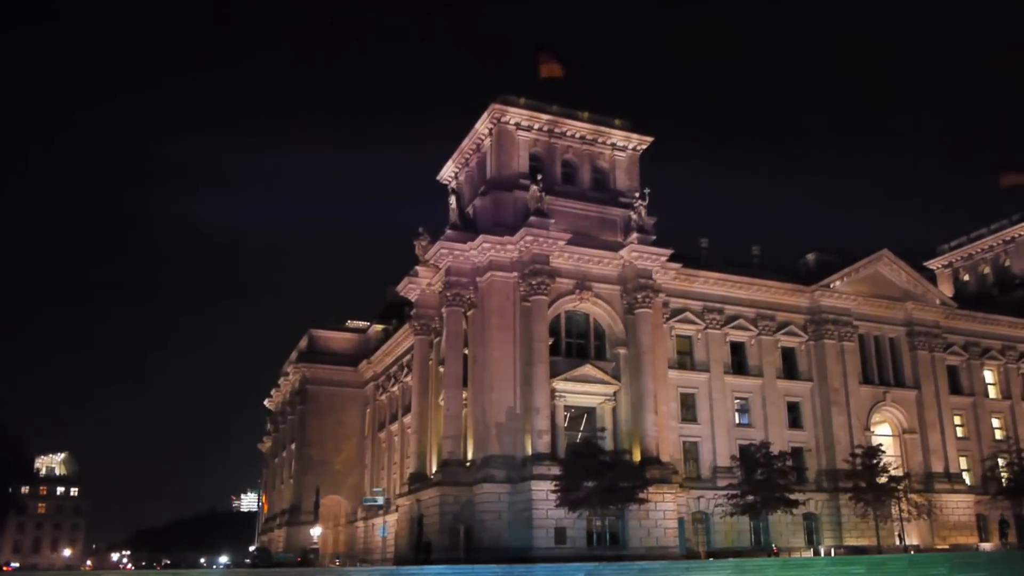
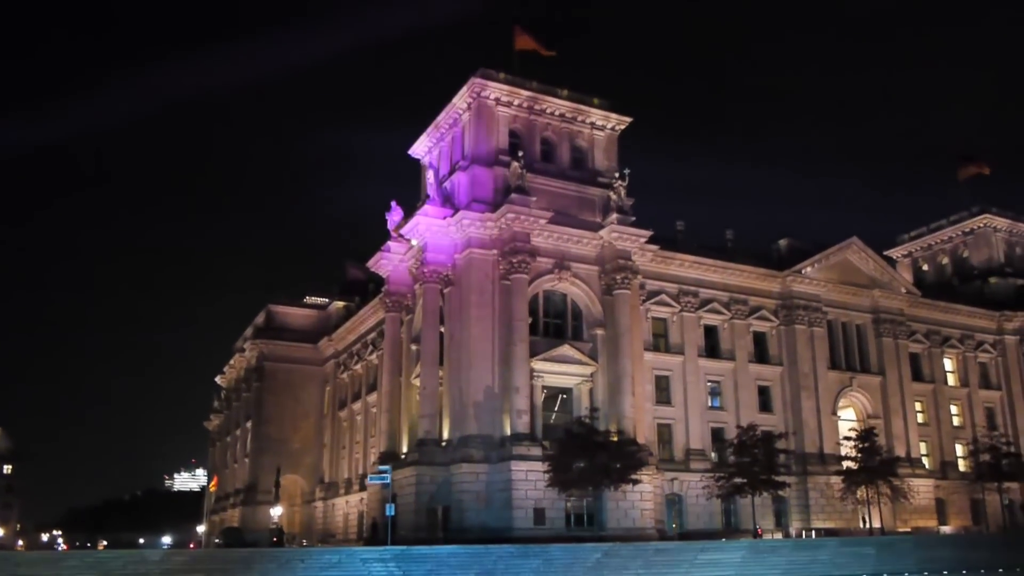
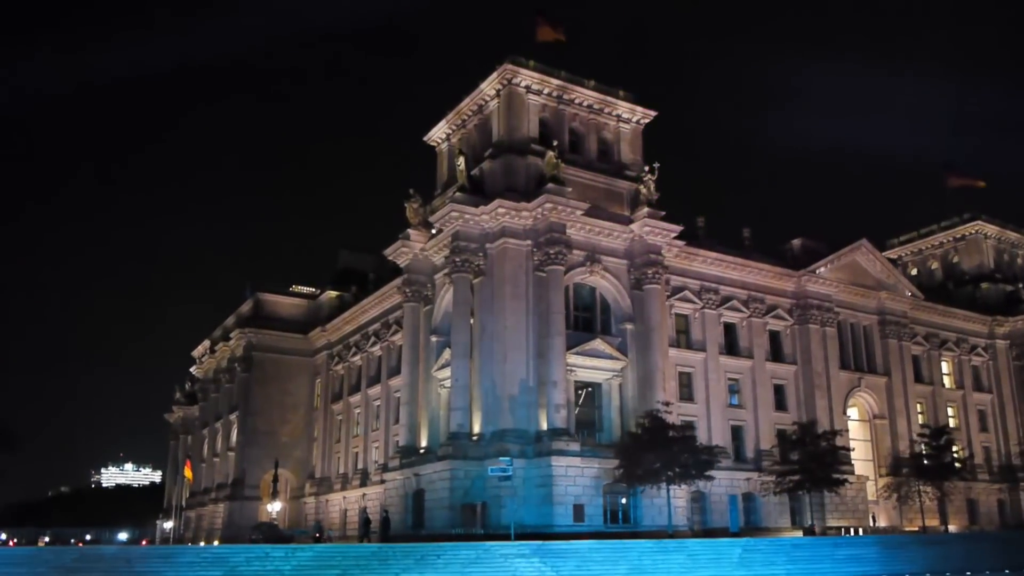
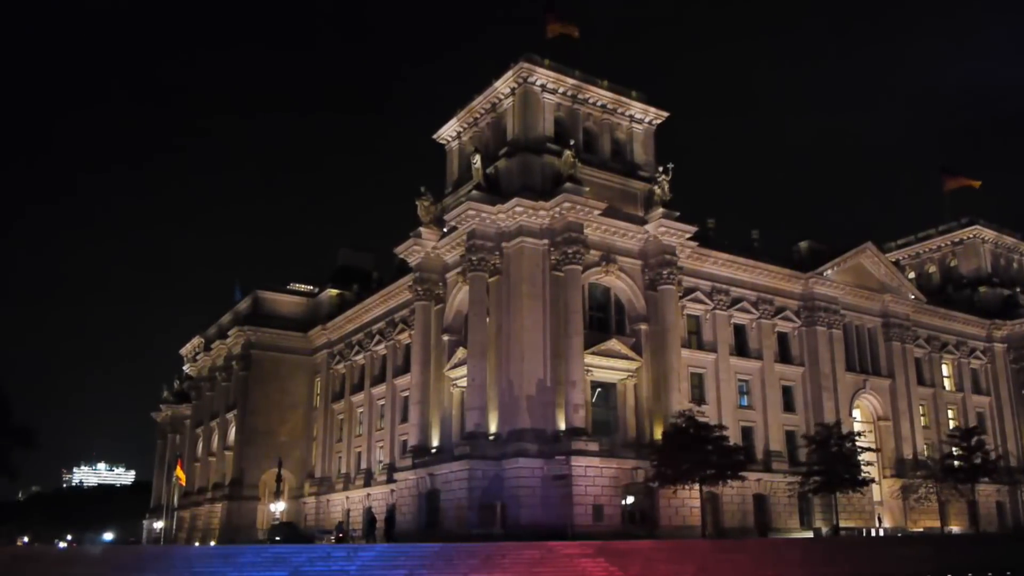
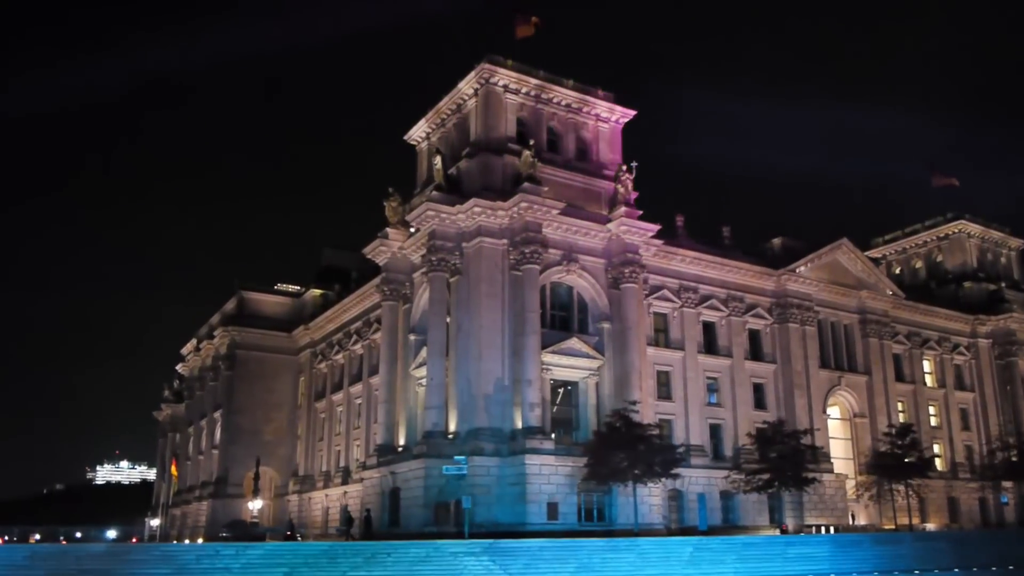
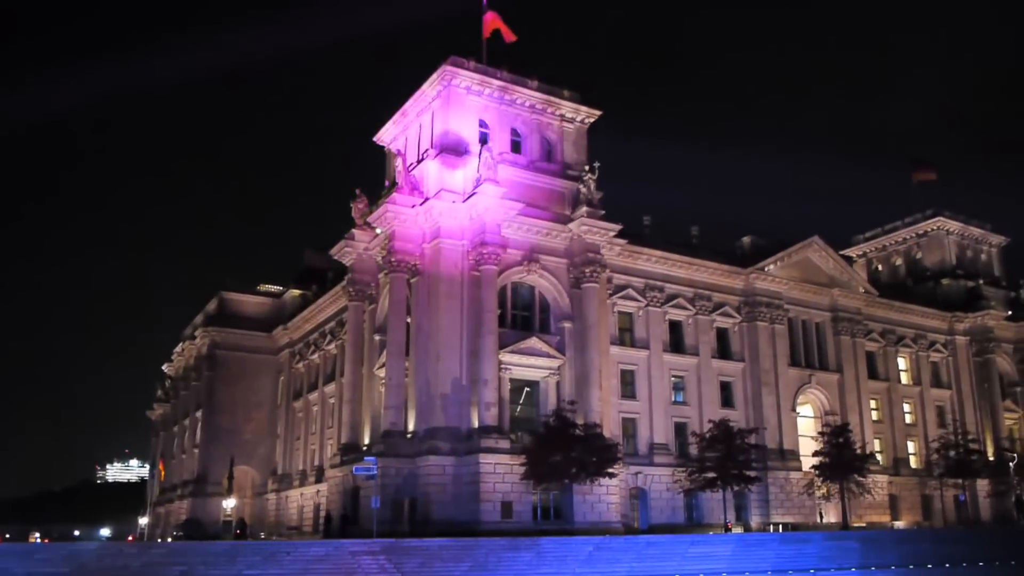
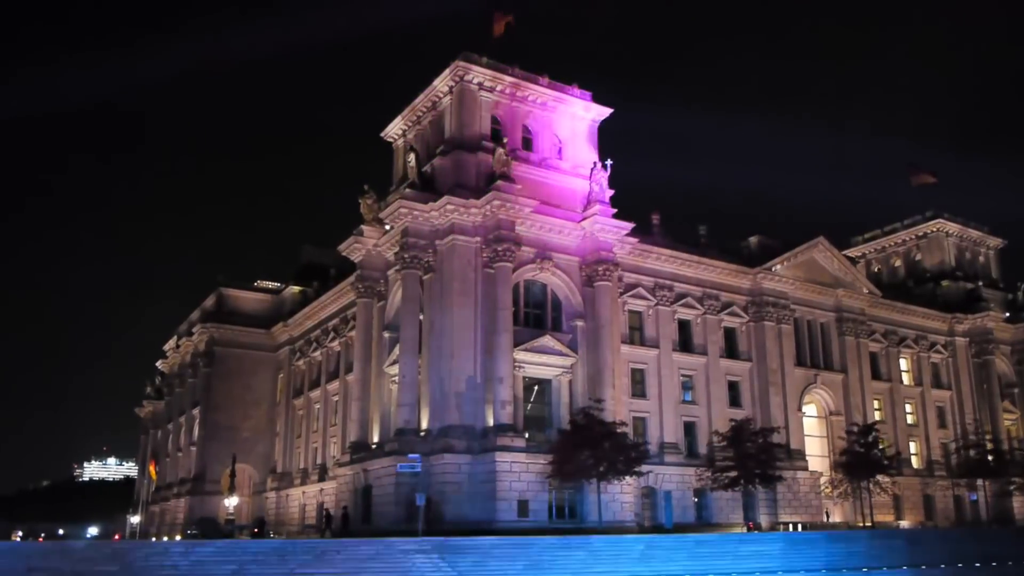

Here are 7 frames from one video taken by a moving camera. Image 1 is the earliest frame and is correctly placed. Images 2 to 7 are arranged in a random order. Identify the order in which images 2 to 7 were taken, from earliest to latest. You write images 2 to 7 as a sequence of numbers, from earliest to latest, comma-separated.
2, 6, 7, 5, 3, 4
